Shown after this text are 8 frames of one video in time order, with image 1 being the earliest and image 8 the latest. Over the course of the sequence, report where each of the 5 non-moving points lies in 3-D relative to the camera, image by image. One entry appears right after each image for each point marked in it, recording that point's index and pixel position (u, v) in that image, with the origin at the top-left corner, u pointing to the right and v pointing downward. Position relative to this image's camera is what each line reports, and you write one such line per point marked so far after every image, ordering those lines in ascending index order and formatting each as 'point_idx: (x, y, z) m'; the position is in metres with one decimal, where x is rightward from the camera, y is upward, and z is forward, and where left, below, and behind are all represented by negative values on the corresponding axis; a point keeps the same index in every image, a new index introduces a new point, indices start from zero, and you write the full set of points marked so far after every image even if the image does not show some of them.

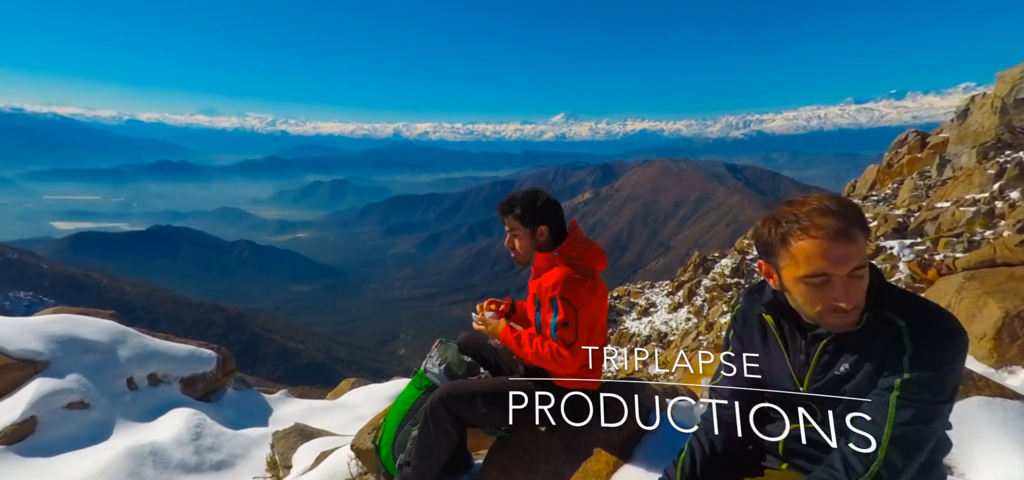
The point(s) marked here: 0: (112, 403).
0: (-14.1, -5.9, +18.2) m
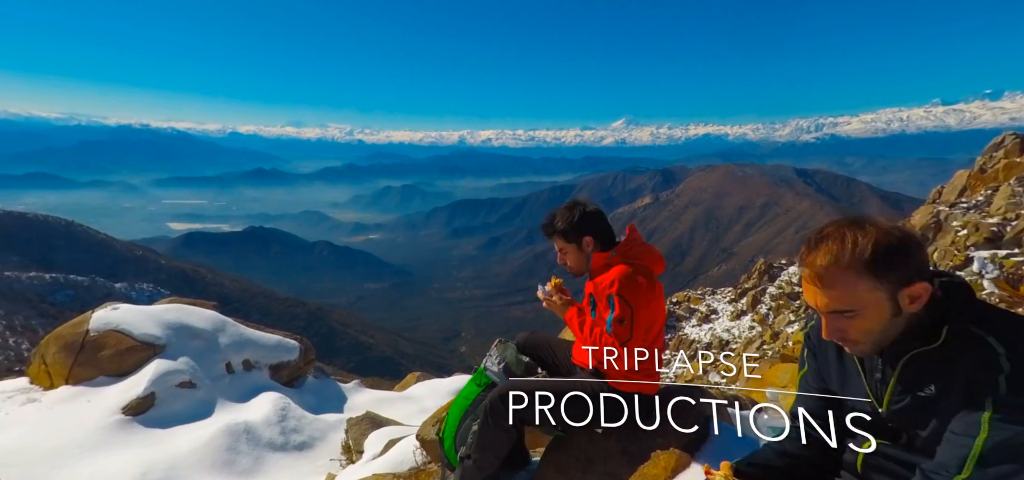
0: (-11.9, -5.8, +20.3) m
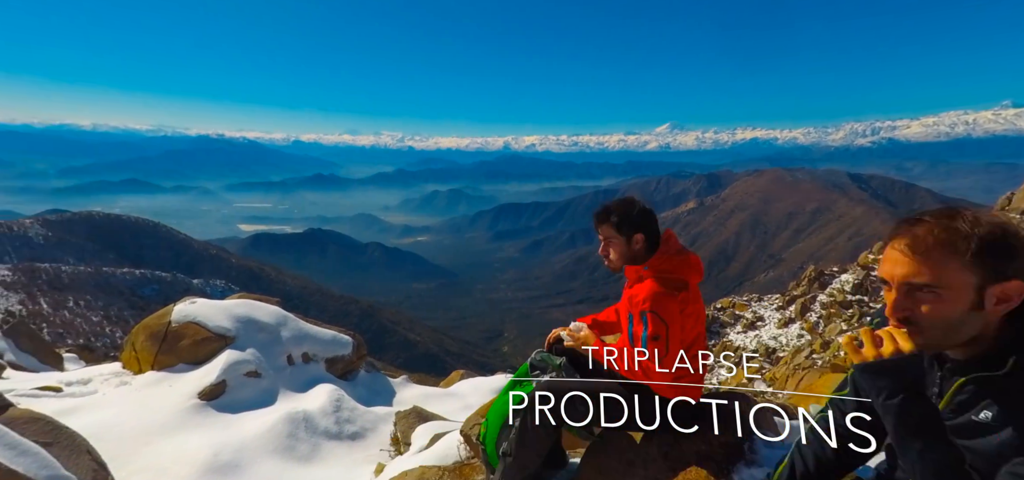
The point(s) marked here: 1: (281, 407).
0: (-10.1, -5.8, +21.7) m
1: (-9.0, -6.5, +19.4) m
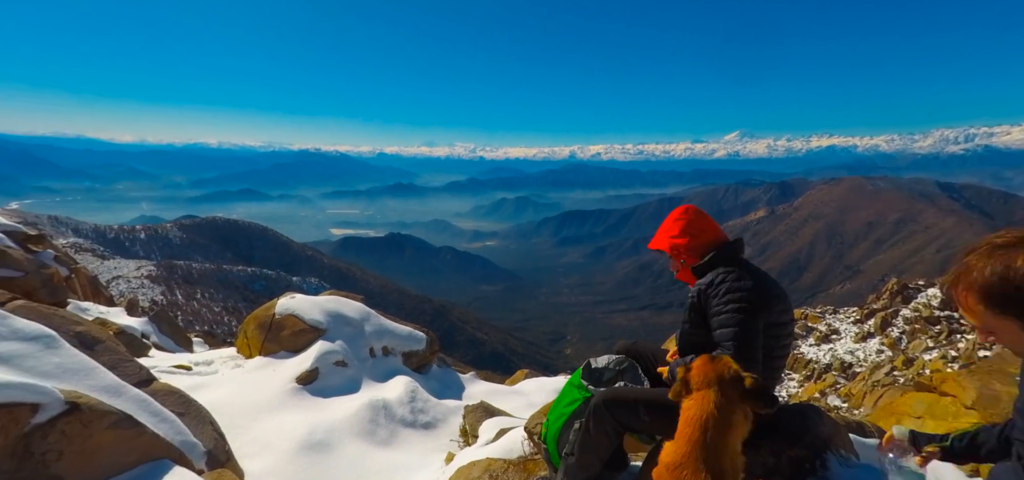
0: (-7.2, -5.9, +23.7) m
1: (-6.4, -6.6, +21.3) m
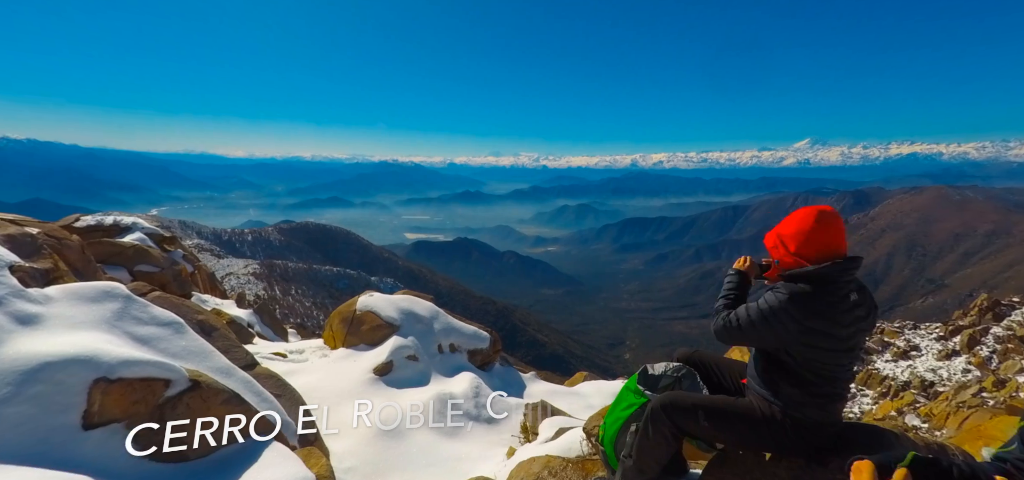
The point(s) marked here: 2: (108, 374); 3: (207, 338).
0: (-4.2, -6.1, +25.2) m
1: (-3.7, -6.8, +22.8) m
2: (-9.8, -3.2, +11.9) m
3: (-9.8, -3.2, +15.9) m
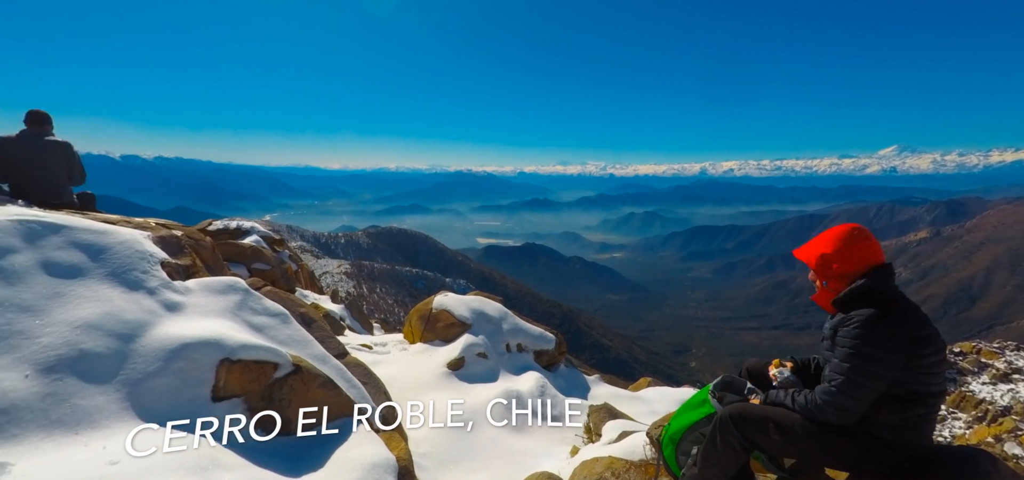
0: (-0.8, -6.4, +26.5) m
1: (-0.6, -7.1, +24.0) m
2: (-8.0, -3.3, +14.0) m
3: (-7.5, -3.2, +18.0) m
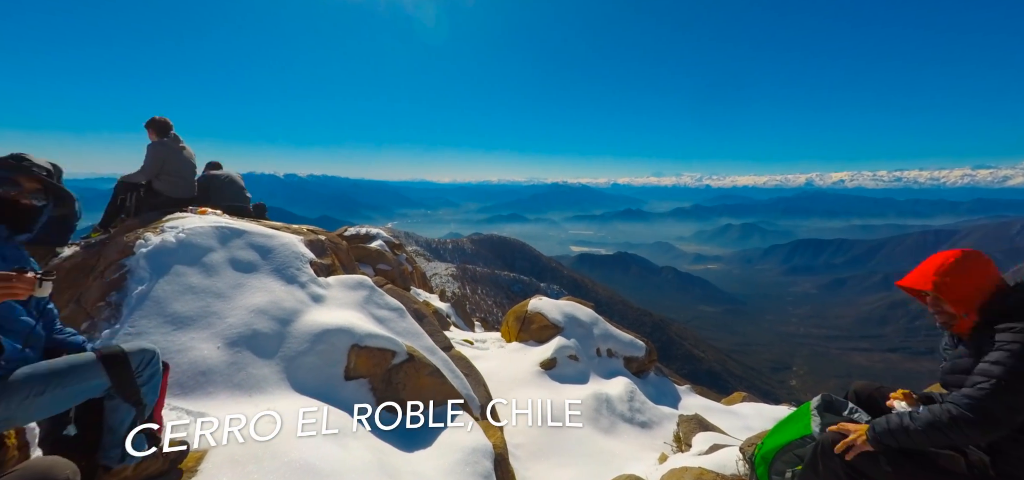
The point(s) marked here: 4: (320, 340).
0: (+4.2, -6.8, +27.5) m
1: (+3.9, -7.5, +25.0) m
2: (-5.1, -3.4, +16.6) m
3: (-3.9, -3.4, +20.4) m
4: (-6.3, -3.3, +16.1) m
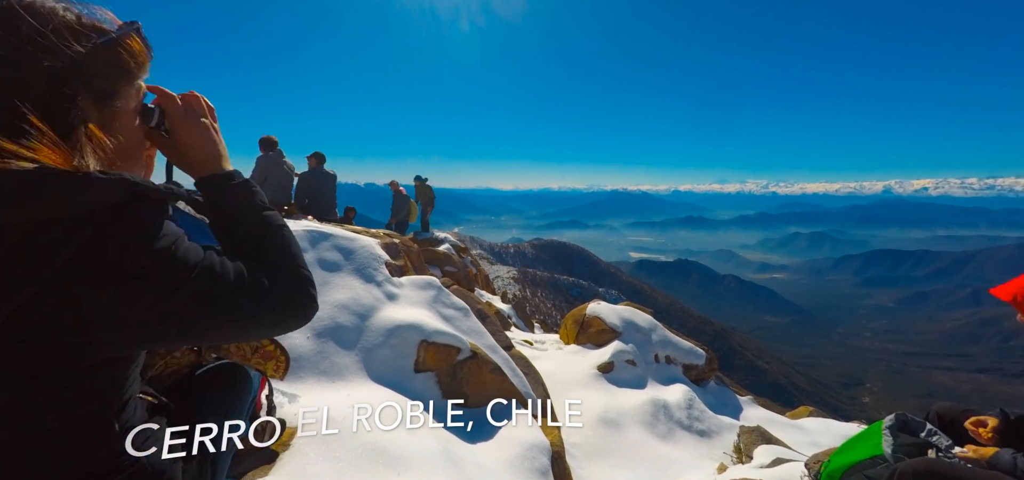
0: (+7.4, -7.2, +27.6) m
1: (+6.8, -7.8, +25.1) m
2: (-3.1, -3.6, +17.9) m
3: (-1.4, -3.6, +21.6) m
4: (-4.3, -3.4, +17.6) m
